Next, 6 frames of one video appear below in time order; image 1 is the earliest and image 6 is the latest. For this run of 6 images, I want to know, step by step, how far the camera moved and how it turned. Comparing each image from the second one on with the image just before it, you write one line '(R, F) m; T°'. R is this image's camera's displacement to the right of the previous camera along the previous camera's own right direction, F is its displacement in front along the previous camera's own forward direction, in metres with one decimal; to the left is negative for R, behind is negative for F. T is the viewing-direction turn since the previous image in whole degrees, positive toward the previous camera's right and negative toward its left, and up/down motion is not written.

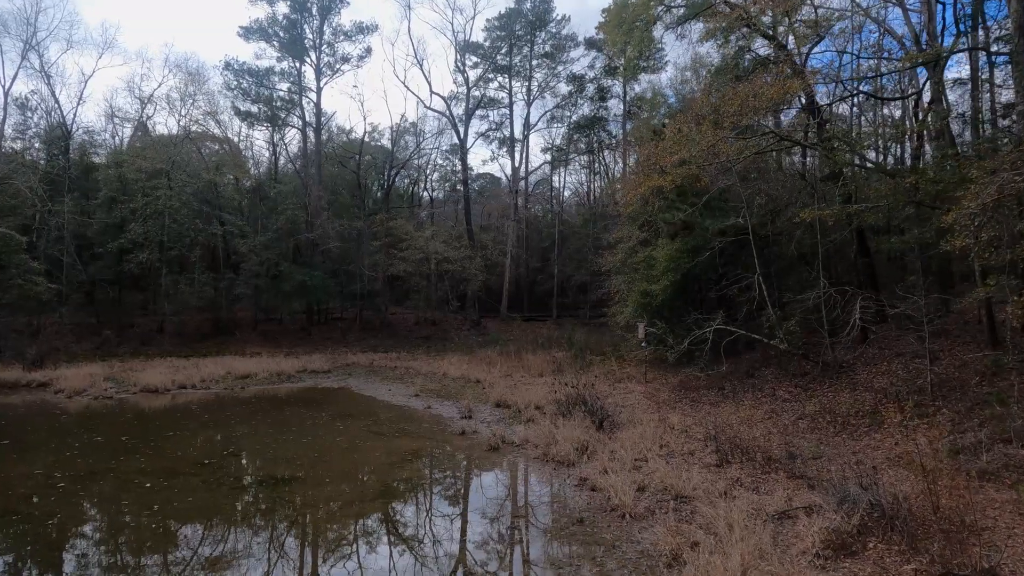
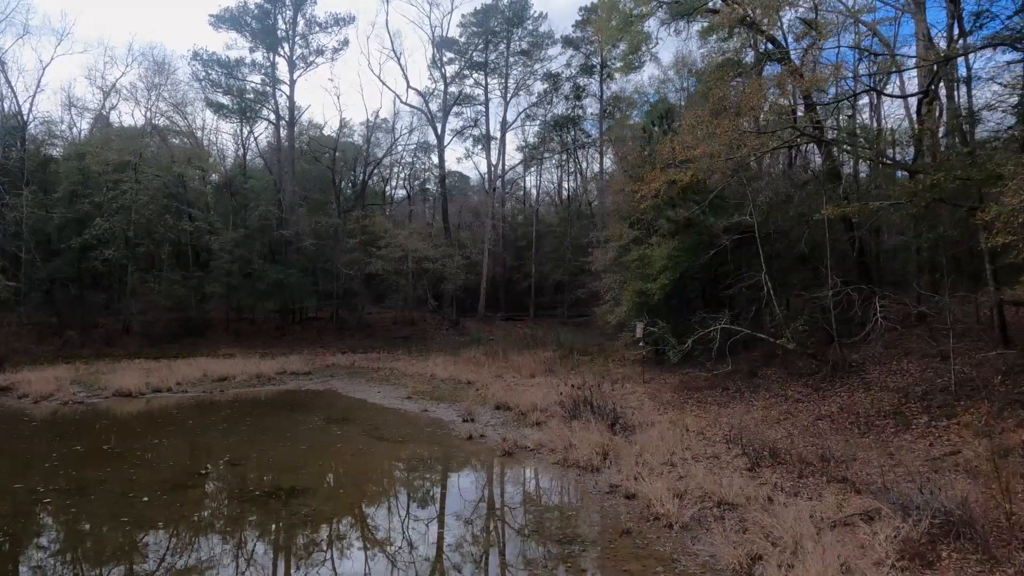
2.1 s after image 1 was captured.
(-0.8, +0.5) m; +3°
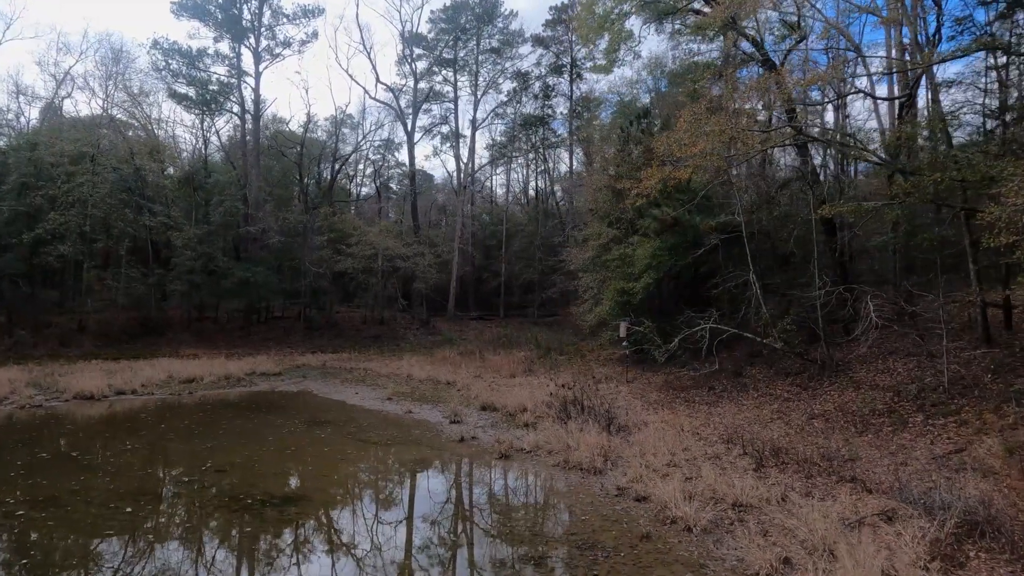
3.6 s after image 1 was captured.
(-0.5, +0.3) m; +3°
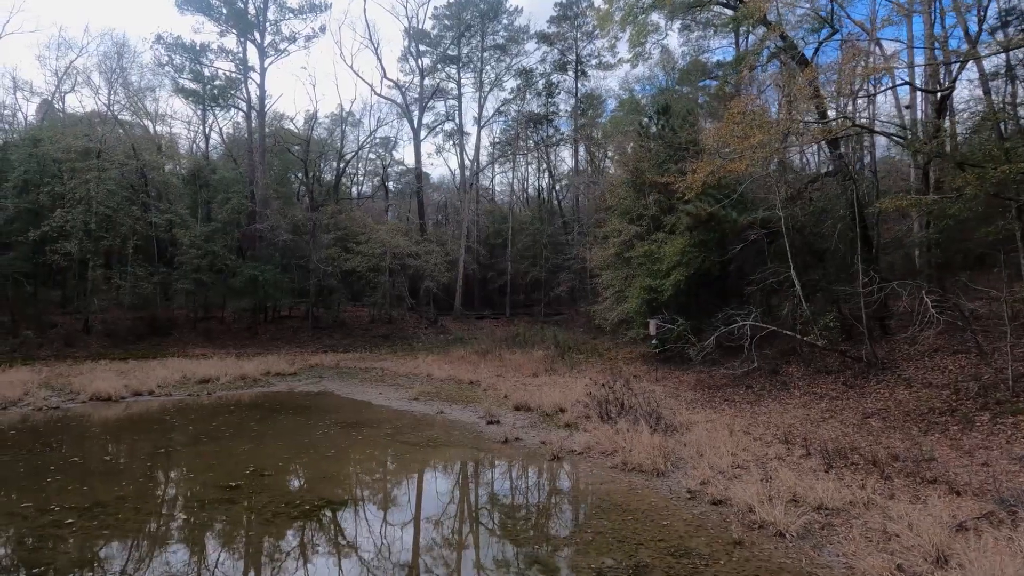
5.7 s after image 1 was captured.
(-0.8, +0.3) m; +1°
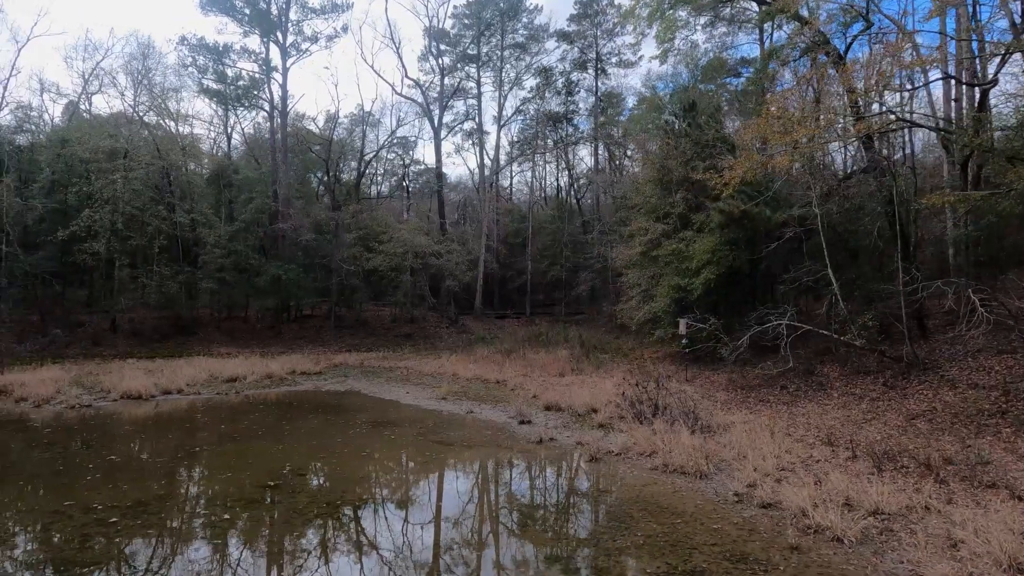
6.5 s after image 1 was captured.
(-0.3, +0.1) m; -1°
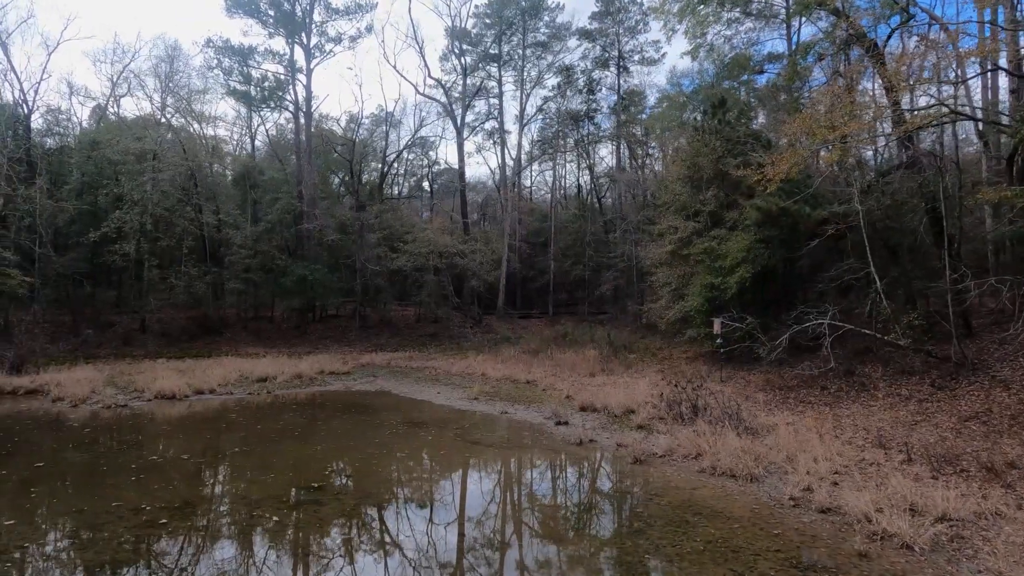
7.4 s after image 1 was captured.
(-0.3, +0.1) m; -1°
